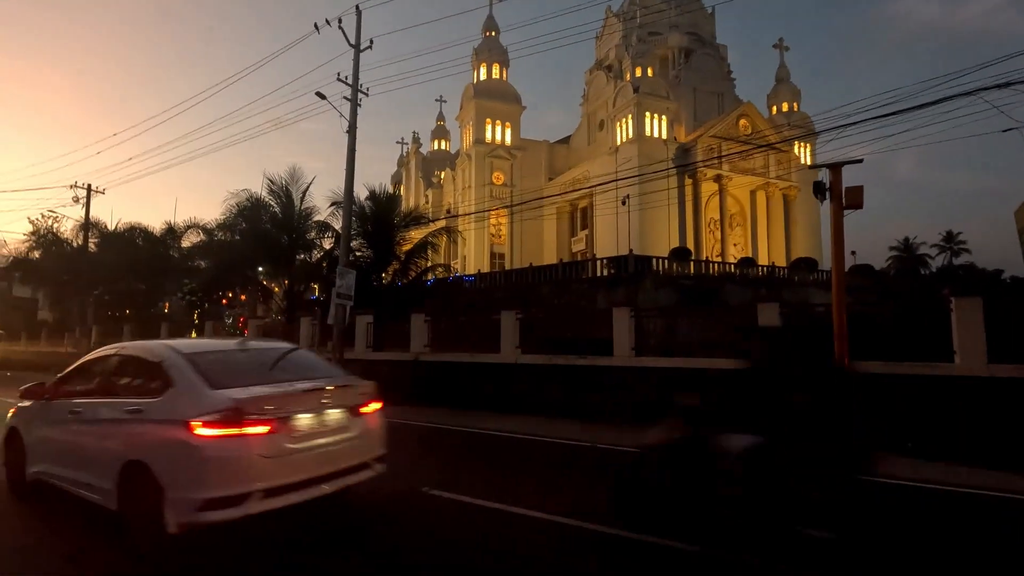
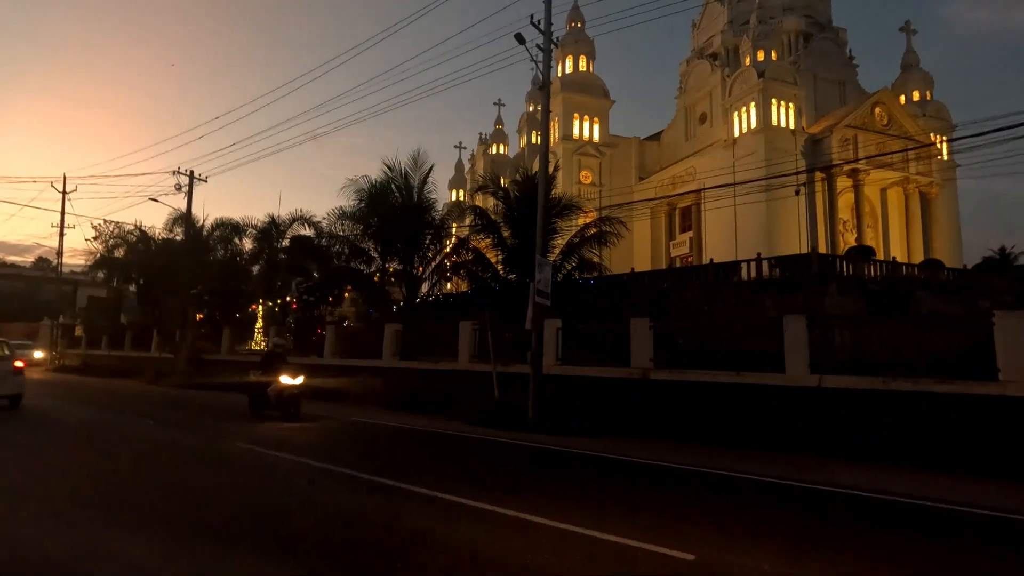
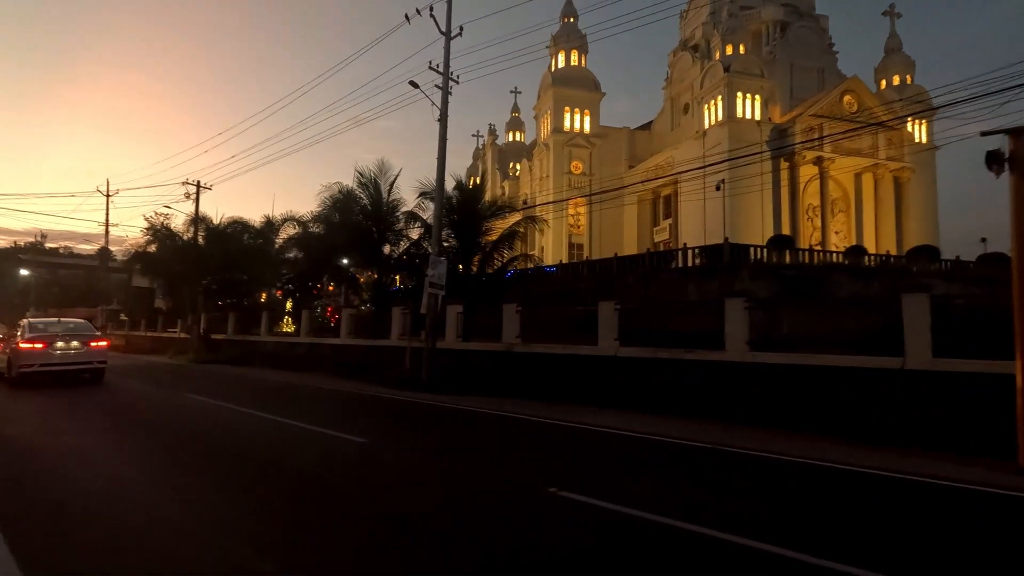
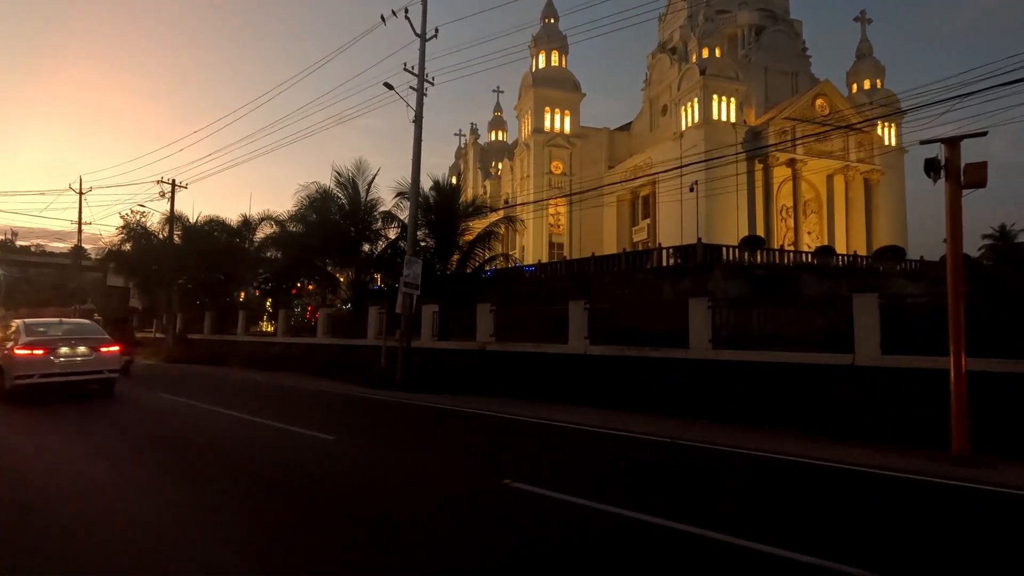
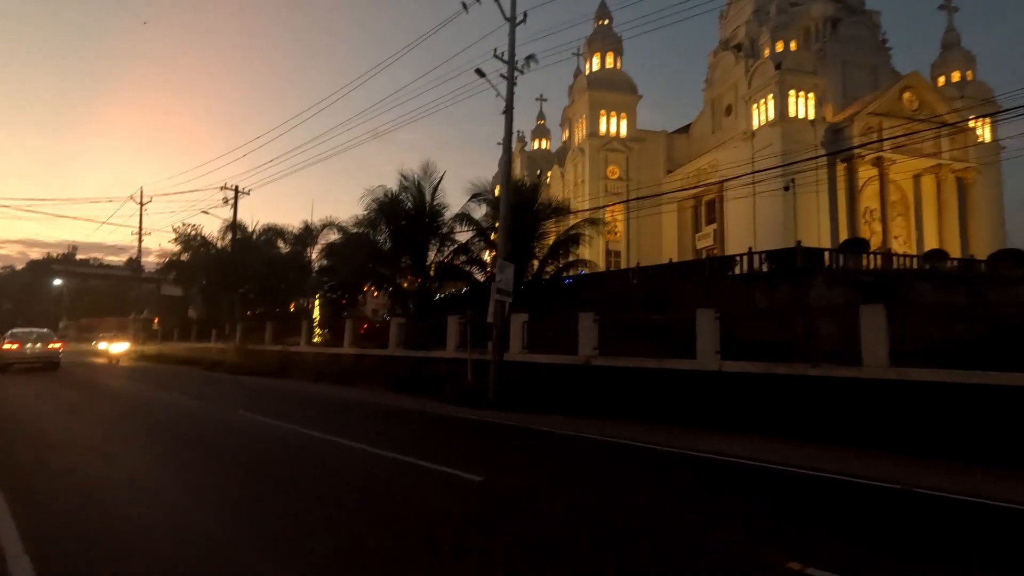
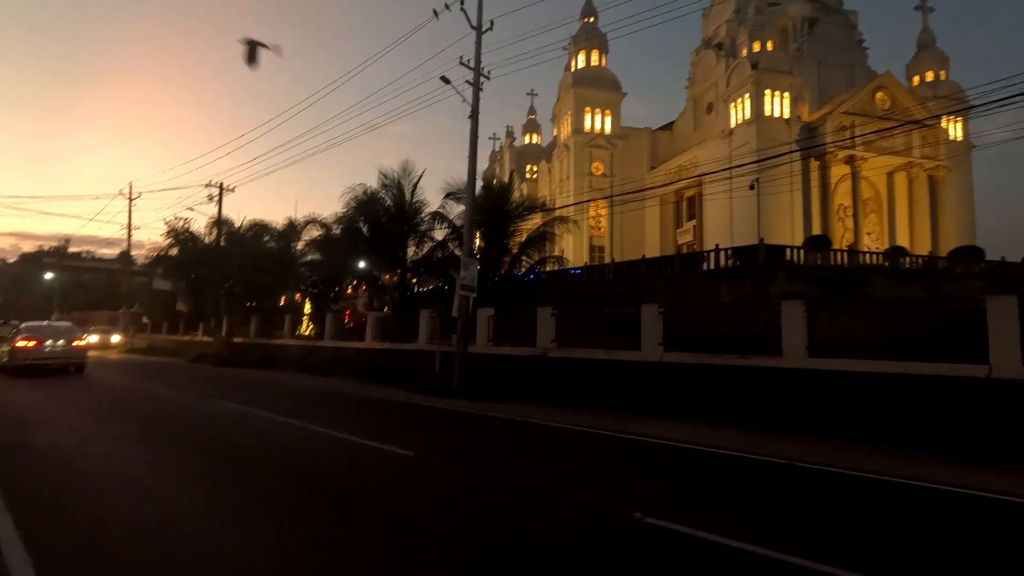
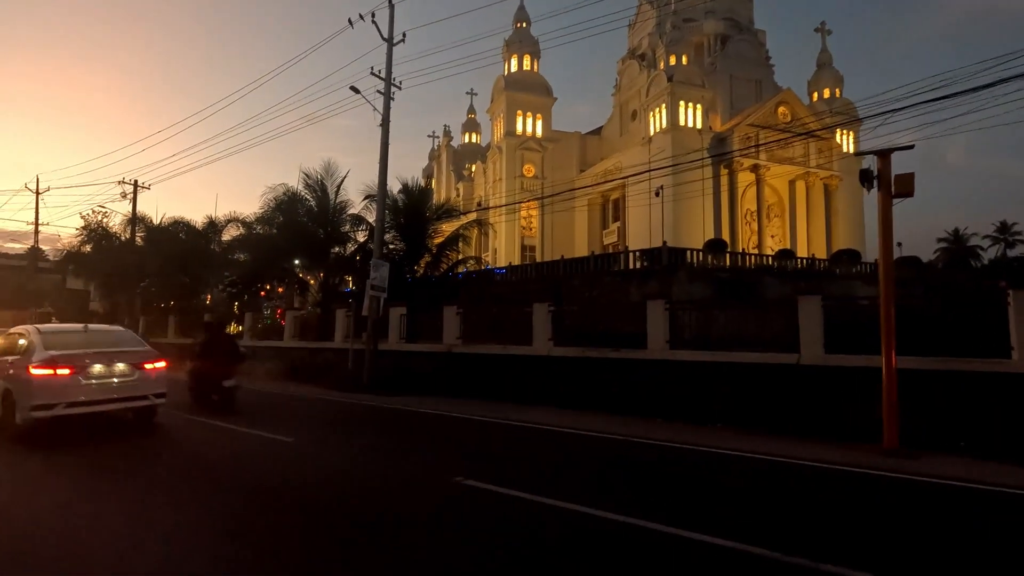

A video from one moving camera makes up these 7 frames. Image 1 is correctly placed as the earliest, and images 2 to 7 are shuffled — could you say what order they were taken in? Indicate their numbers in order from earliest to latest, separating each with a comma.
7, 4, 3, 6, 5, 2
